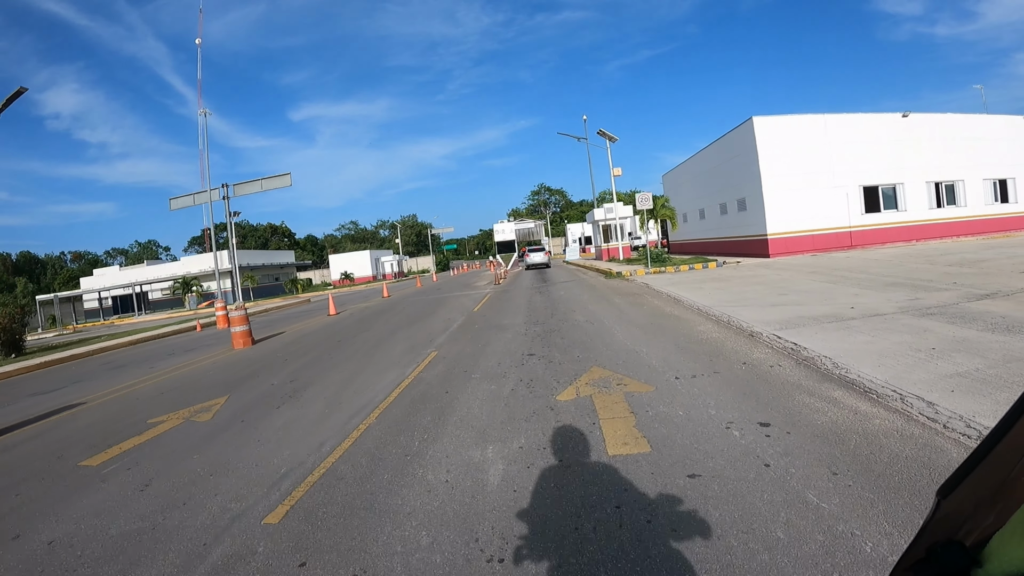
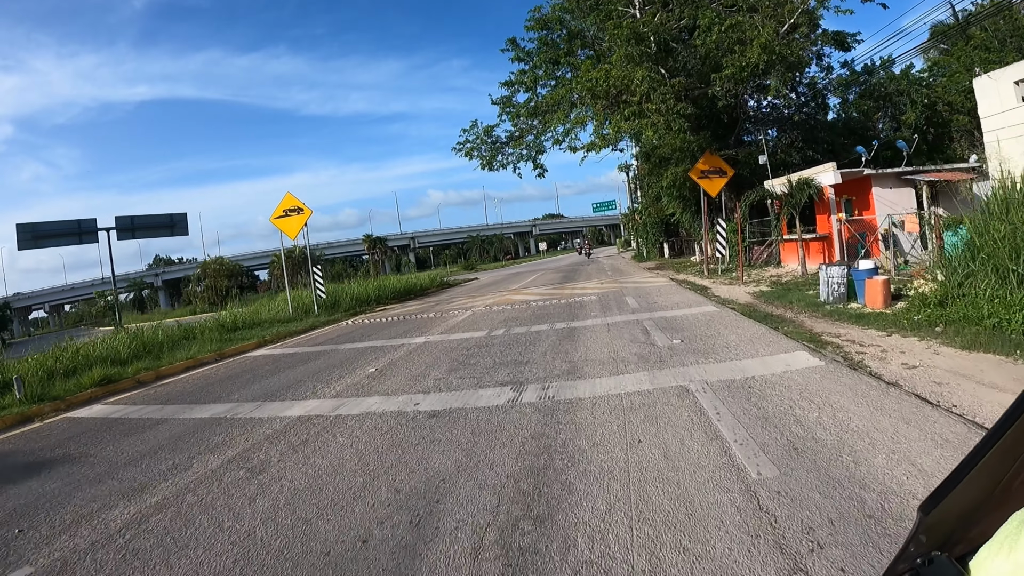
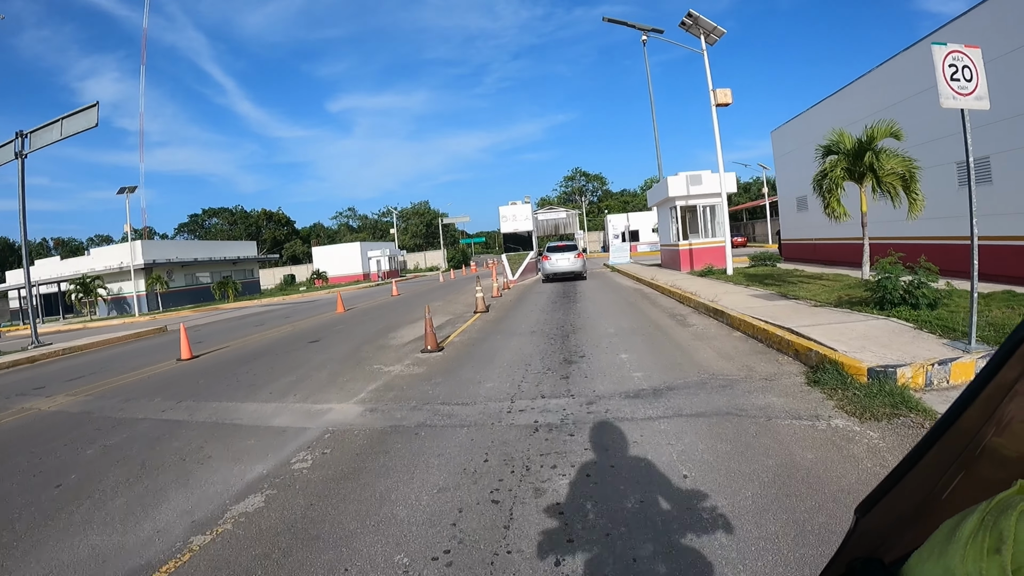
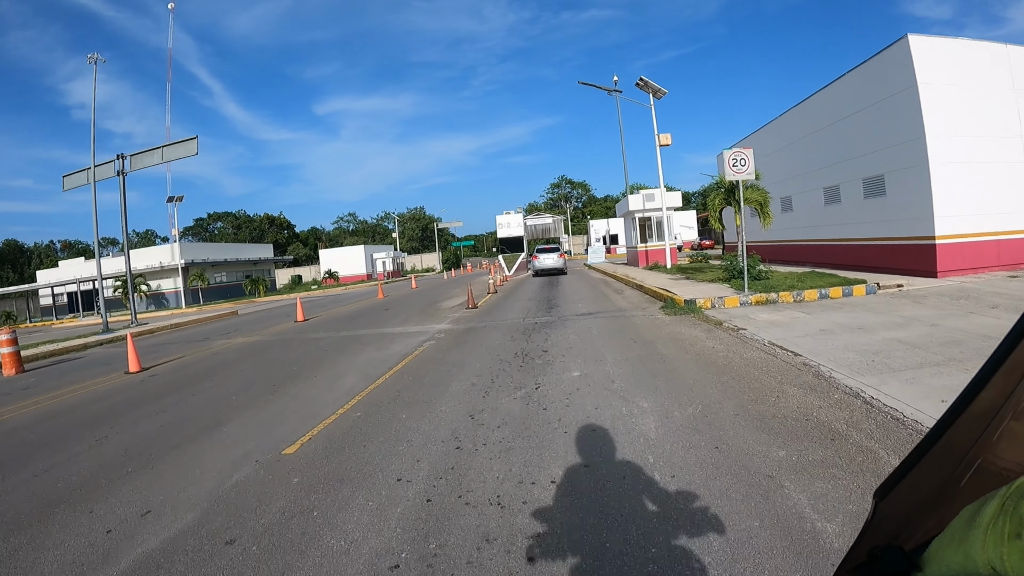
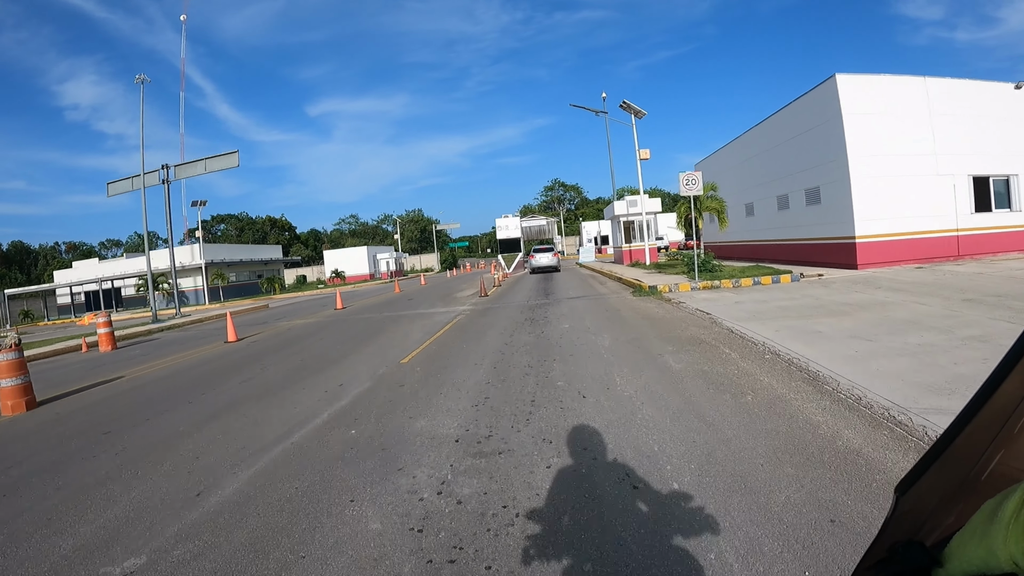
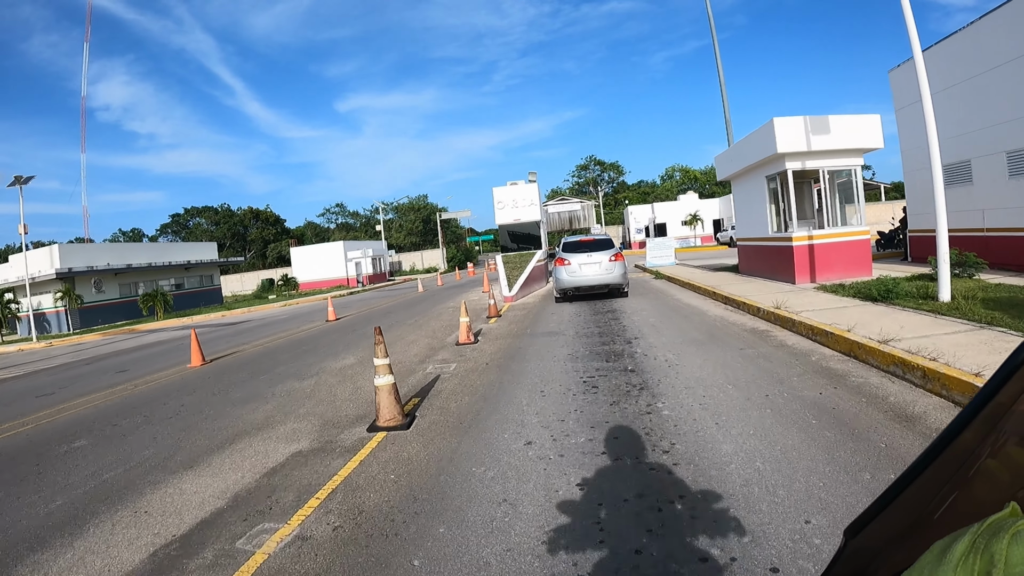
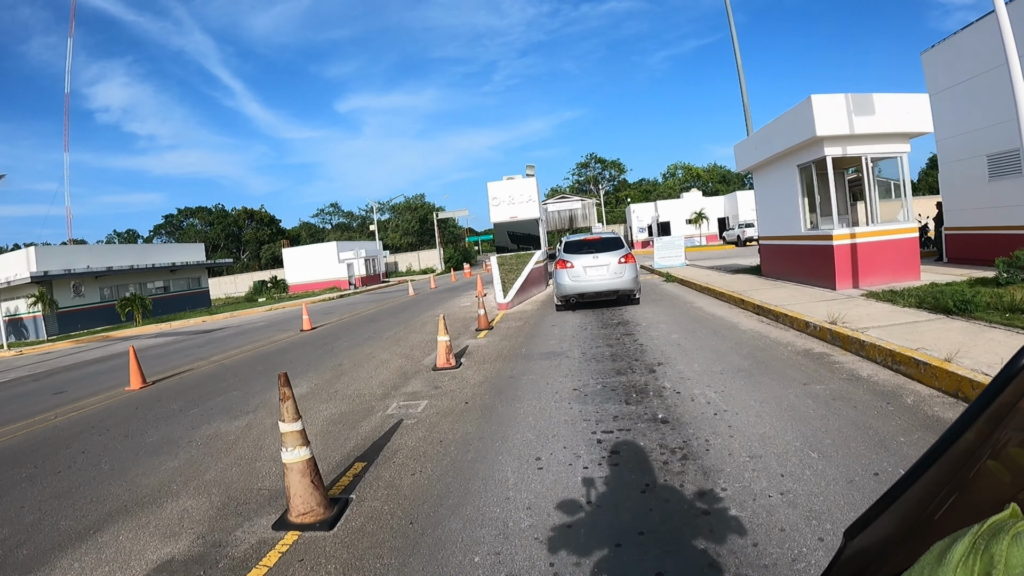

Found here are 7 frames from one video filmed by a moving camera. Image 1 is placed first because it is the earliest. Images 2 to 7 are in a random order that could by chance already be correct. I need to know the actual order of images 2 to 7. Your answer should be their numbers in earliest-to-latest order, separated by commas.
5, 4, 3, 6, 7, 2
